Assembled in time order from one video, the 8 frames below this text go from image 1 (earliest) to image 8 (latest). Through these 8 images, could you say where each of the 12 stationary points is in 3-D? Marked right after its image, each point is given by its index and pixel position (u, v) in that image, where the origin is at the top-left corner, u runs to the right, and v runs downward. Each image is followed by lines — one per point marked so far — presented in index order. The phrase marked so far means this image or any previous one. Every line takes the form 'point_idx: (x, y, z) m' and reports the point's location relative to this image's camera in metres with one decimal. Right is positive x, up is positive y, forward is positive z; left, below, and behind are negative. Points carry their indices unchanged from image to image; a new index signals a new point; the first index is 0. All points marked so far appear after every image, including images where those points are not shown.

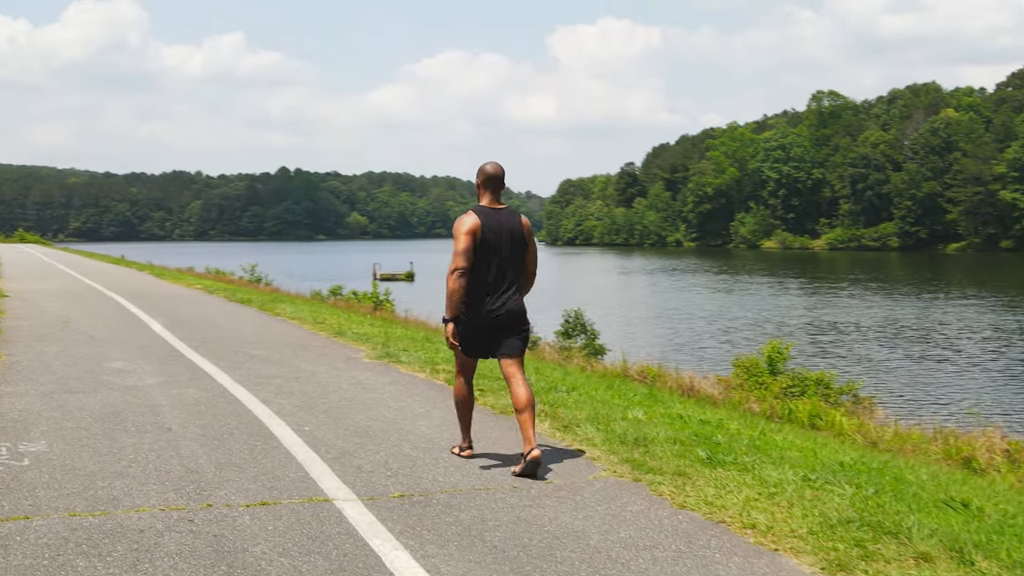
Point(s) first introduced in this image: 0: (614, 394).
0: (+0.8, -0.8, +9.0) m
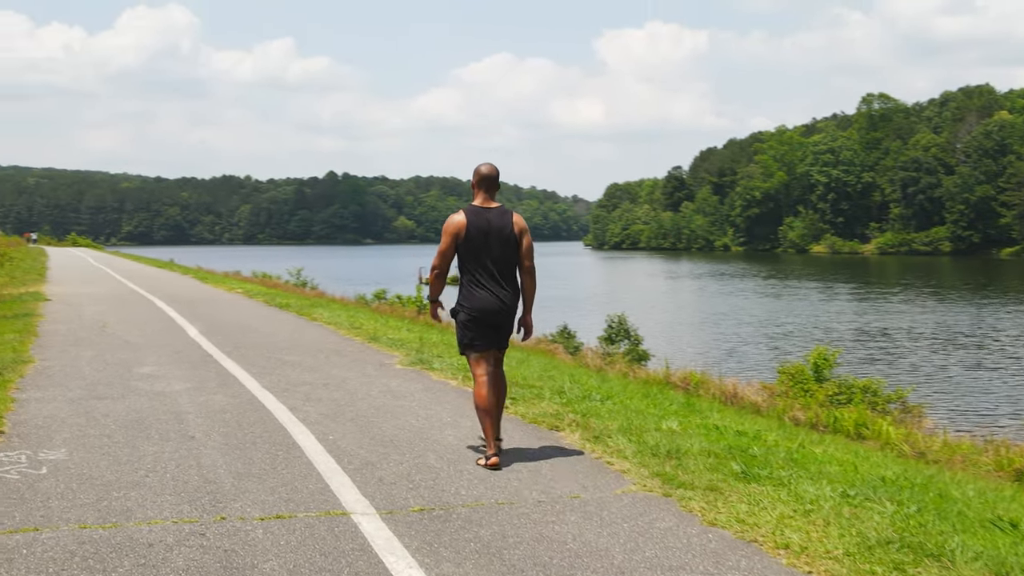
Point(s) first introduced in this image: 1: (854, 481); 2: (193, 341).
0: (+1.0, -0.9, +8.7) m
1: (+1.7, -0.9, +5.8) m
2: (-3.1, -0.5, +11.4) m
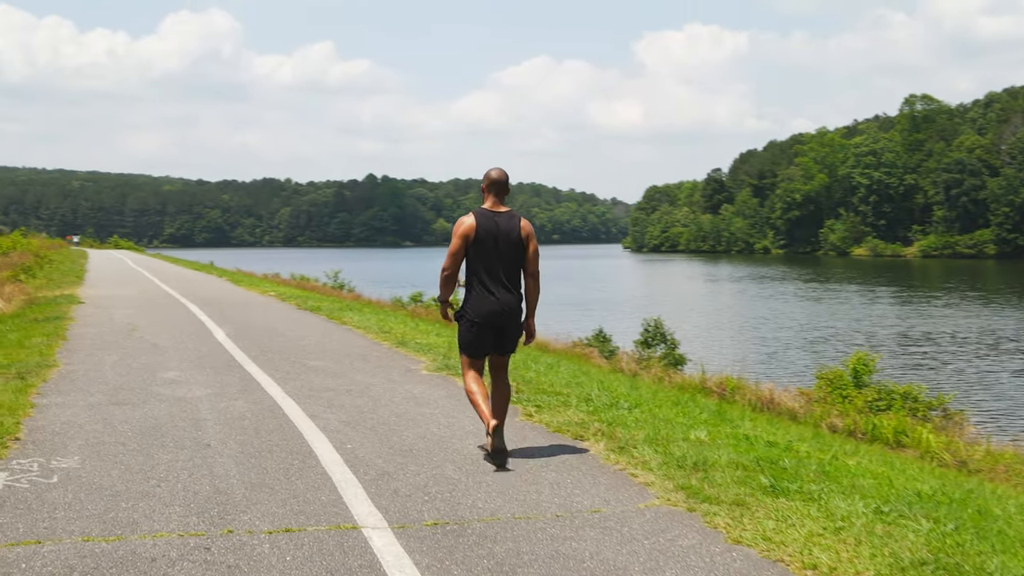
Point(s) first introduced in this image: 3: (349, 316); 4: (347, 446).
0: (+1.2, -0.9, +8.5) m
1: (+1.8, -1.0, +5.5) m
2: (-2.8, -0.6, +11.3) m
3: (-2.1, -0.4, +15.5) m
4: (-0.9, -0.9, +6.5) m
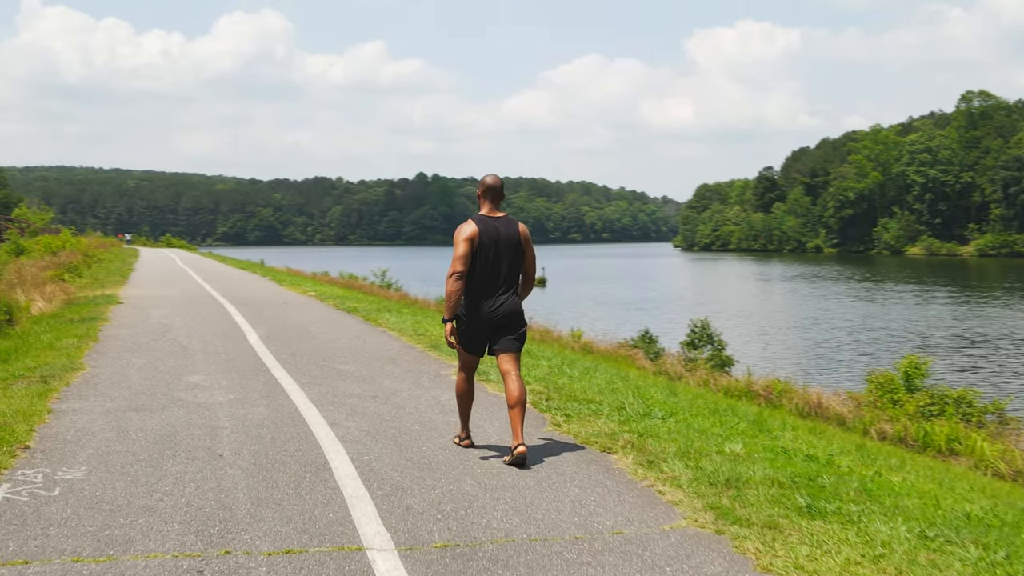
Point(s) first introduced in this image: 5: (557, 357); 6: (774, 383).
0: (+1.4, -0.9, +8.2) m
1: (+1.9, -1.0, +5.2) m
2: (-2.5, -0.6, +11.1) m
3: (-1.6, -0.4, +15.3) m
4: (-0.8, -0.9, +6.2) m
5: (+0.5, -0.8, +12.9) m
6: (+4.3, -1.6, +19.6) m
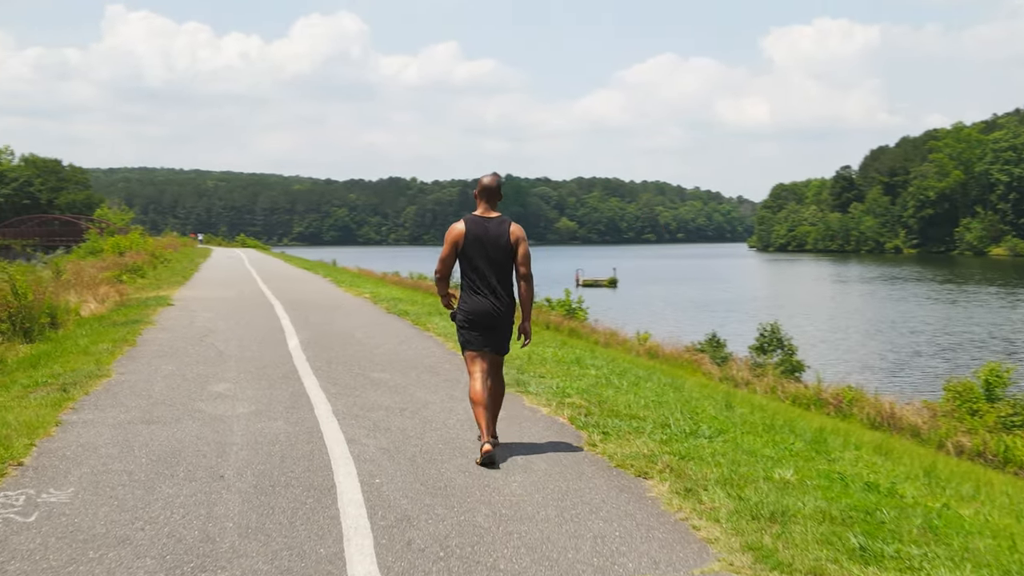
0: (+1.7, -1.0, +7.5) m
1: (+1.9, -1.1, +4.5) m
2: (-2.1, -0.6, +10.7) m
3: (-1.0, -0.4, +14.8) m
4: (-0.7, -0.9, +5.7) m
5: (+1.0, -0.8, +12.3) m
6: (+5.3, -1.6, +18.7) m
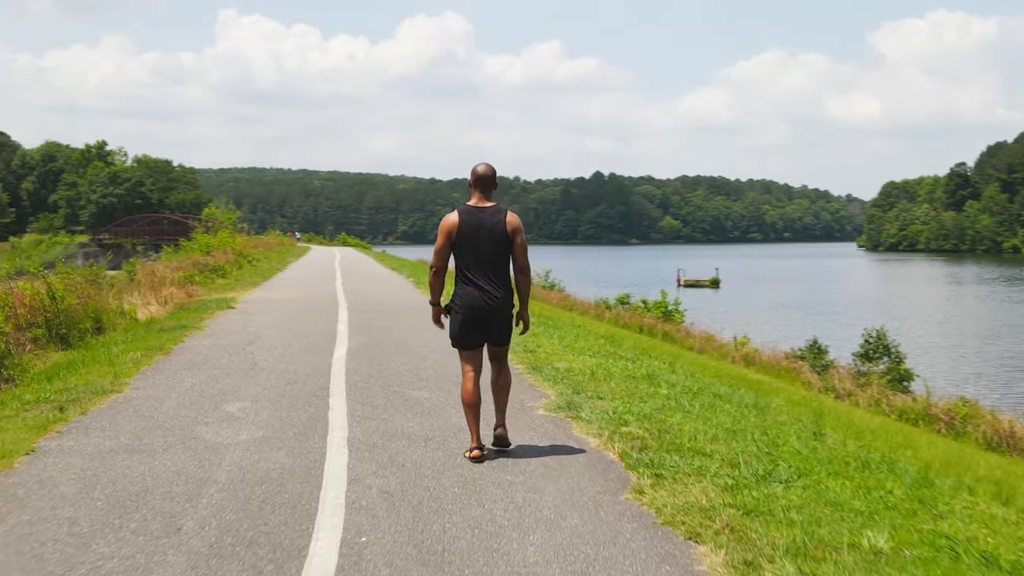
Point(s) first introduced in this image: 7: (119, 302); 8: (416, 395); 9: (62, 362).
0: (+1.9, -1.0, +6.3) m
1: (+1.9, -1.1, +3.2) m
2: (-1.5, -0.7, +9.8) m
3: (-0.1, -0.5, +13.7) m
4: (-0.6, -1.0, +4.7) m
5: (+1.7, -0.9, +11.1) m
6: (+6.5, -1.7, +17.1) m
7: (-5.1, -0.2, +15.2) m
8: (-0.7, -0.7, +8.3) m
9: (-3.9, -0.6, +10.1) m
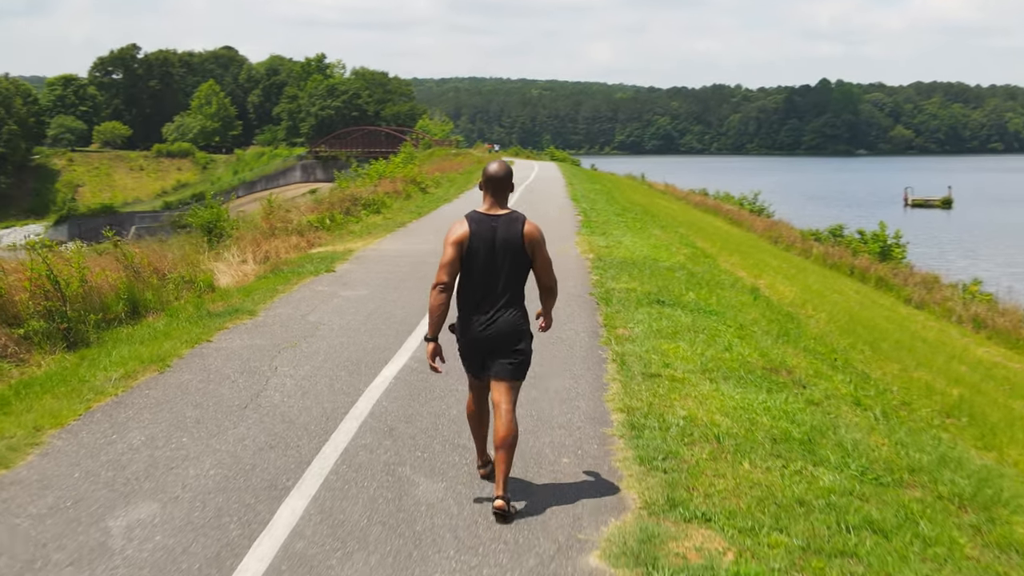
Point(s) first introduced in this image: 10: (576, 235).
0: (+1.7, -1.4, +3.0) m
1: (+1.2, -1.7, 0.0) m
2: (-1.0, -0.7, +7.0) m
3: (+1.2, -0.2, +10.6) m
4: (-1.0, -1.4, +1.8) m
5: (+2.4, -0.9, +7.8) m
6: (+8.2, -1.4, +12.8) m
7: (-3.5, +0.2, +13.0) m
8: (-0.4, -0.9, +5.4) m
9: (-3.2, -0.6, +7.8) m
10: (+1.1, +0.8, +19.5) m
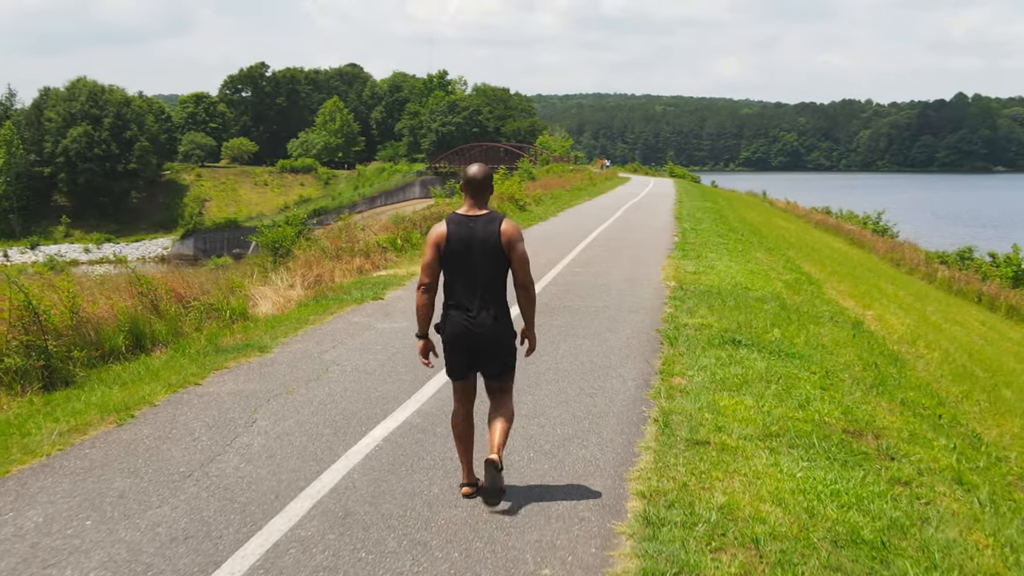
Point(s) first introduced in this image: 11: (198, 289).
0: (+1.3, -1.6, +1.5) m
1: (+0.4, -1.9, -1.4) m
2: (-1.0, -0.9, +5.8) m
3: (+1.5, -0.6, +9.1) m
4: (-1.5, -1.6, +0.6) m
5: (+2.5, -1.2, +6.2) m
6: (+8.7, -1.8, +10.6) m
7: (-2.8, 0.0, +12.0) m
8: (-0.6, -1.1, +4.1) m
9: (-3.1, -0.8, +6.8) m
10: (+2.4, +0.4, +18.0) m
11: (-3.0, 0.0, +11.3) m
